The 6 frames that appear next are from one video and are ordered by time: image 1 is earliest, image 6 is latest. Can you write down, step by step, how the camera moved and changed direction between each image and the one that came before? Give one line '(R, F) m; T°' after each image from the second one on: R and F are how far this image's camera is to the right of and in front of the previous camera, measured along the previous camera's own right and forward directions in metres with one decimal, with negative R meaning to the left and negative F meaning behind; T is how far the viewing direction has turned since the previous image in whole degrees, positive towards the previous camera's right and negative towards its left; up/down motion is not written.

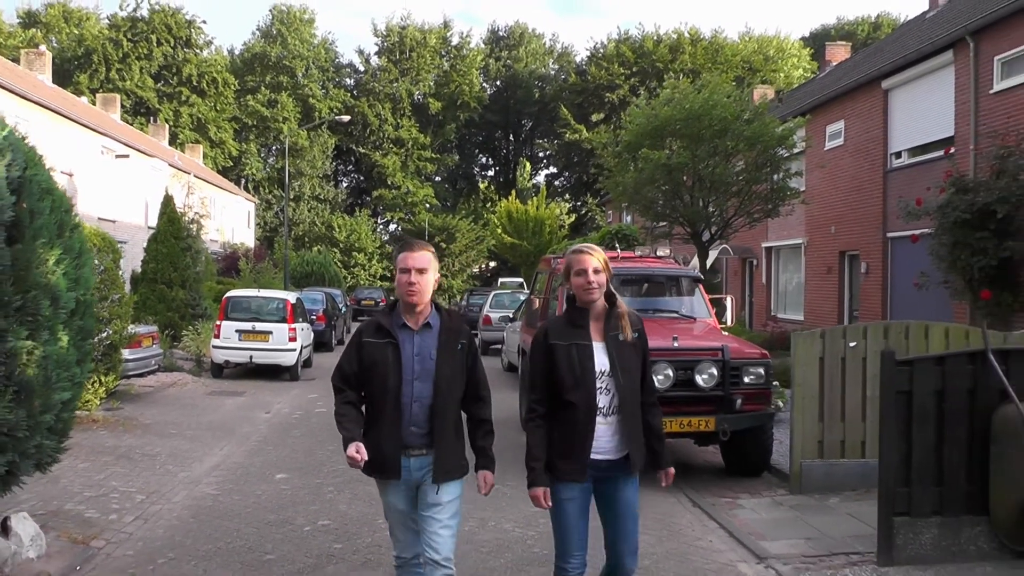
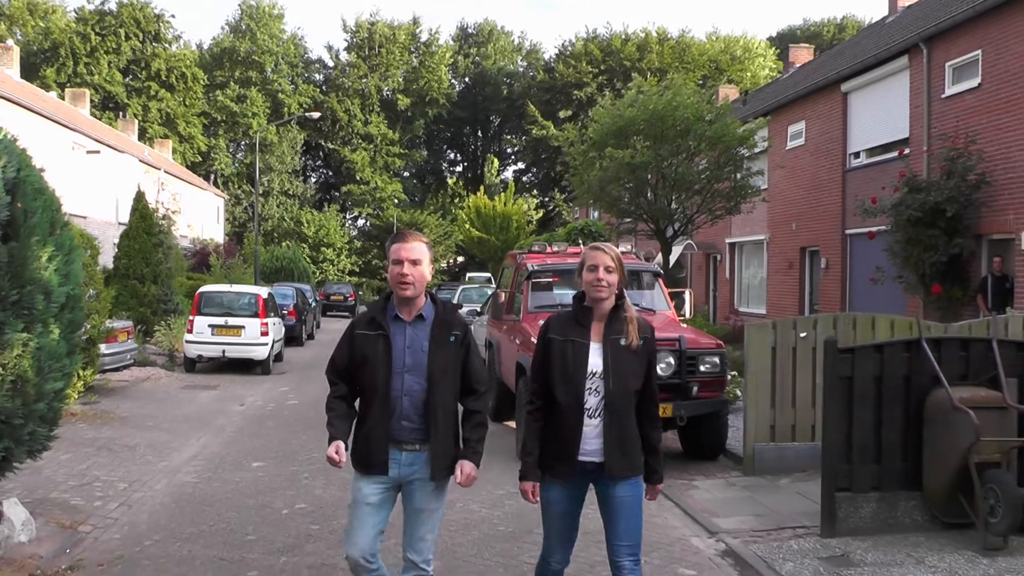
(0.0, -0.4) m; +2°
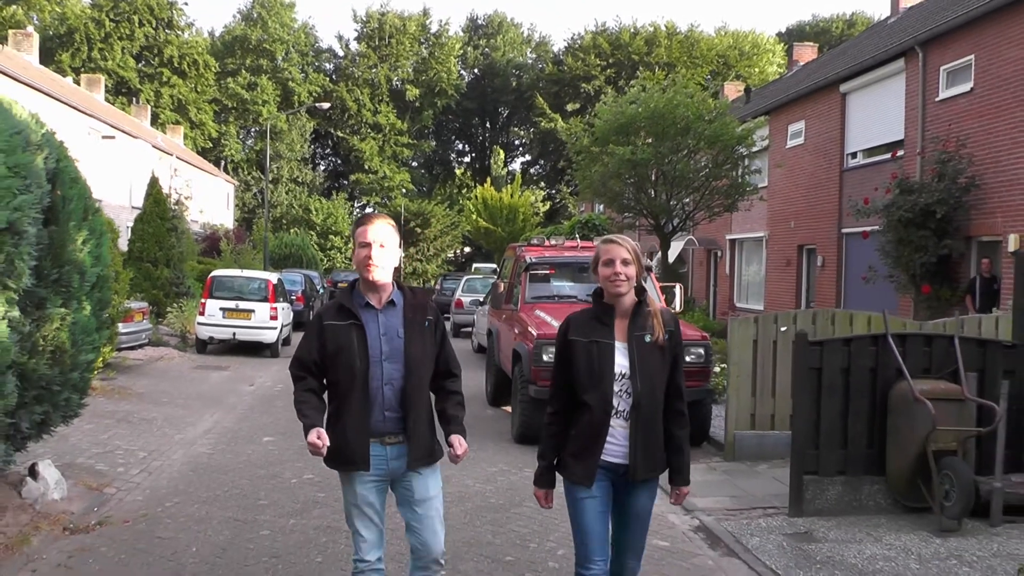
(+0.1, -0.5) m; 0°
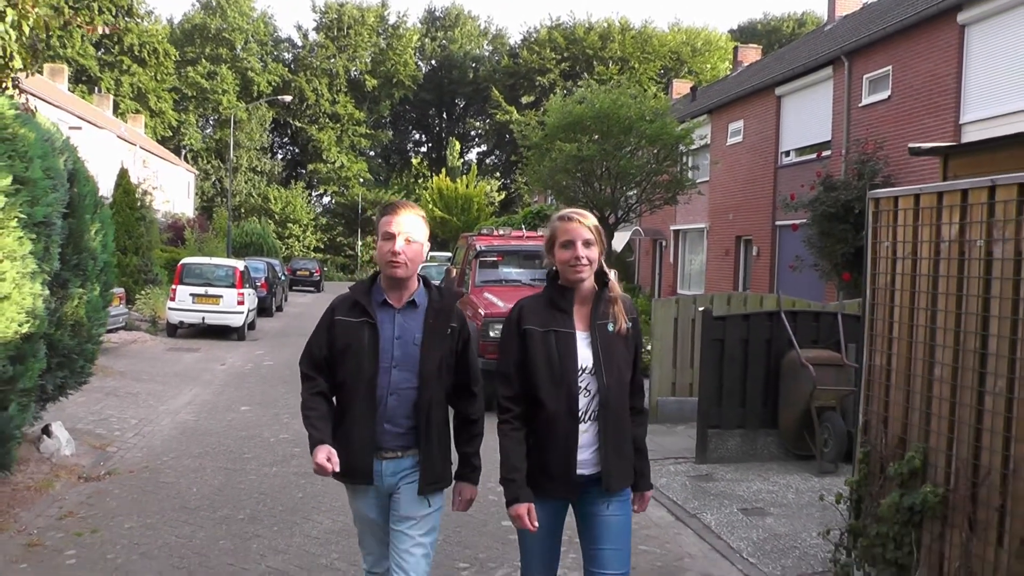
(+0.1, -1.1) m; +3°
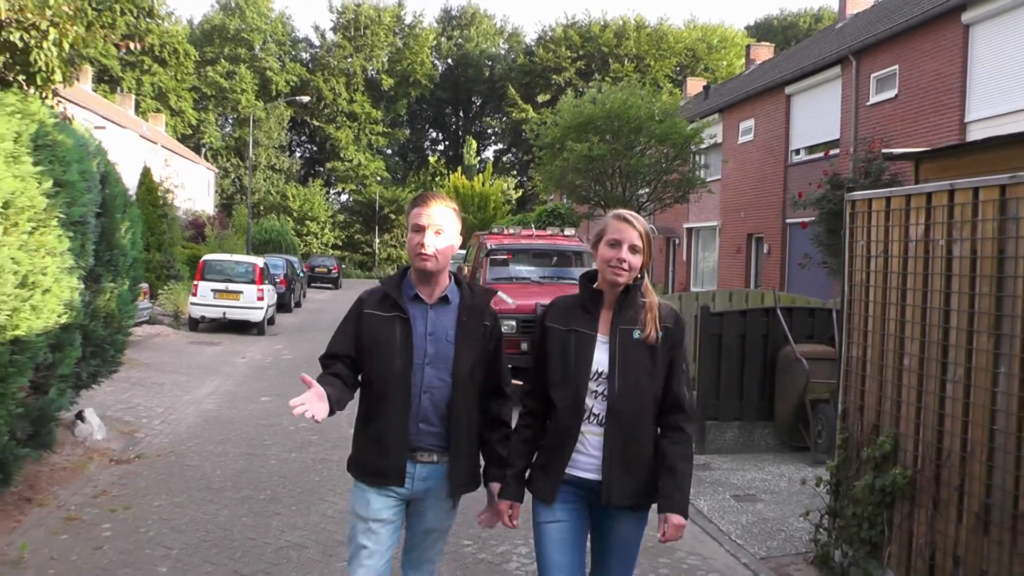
(+0.1, -0.4) m; -1°
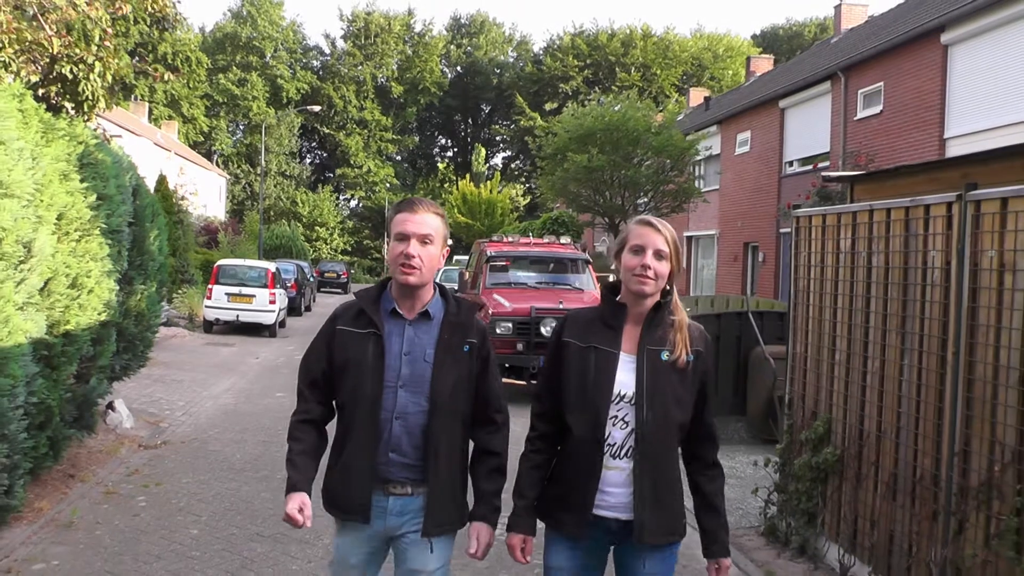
(+0.1, -0.7) m; -1°
